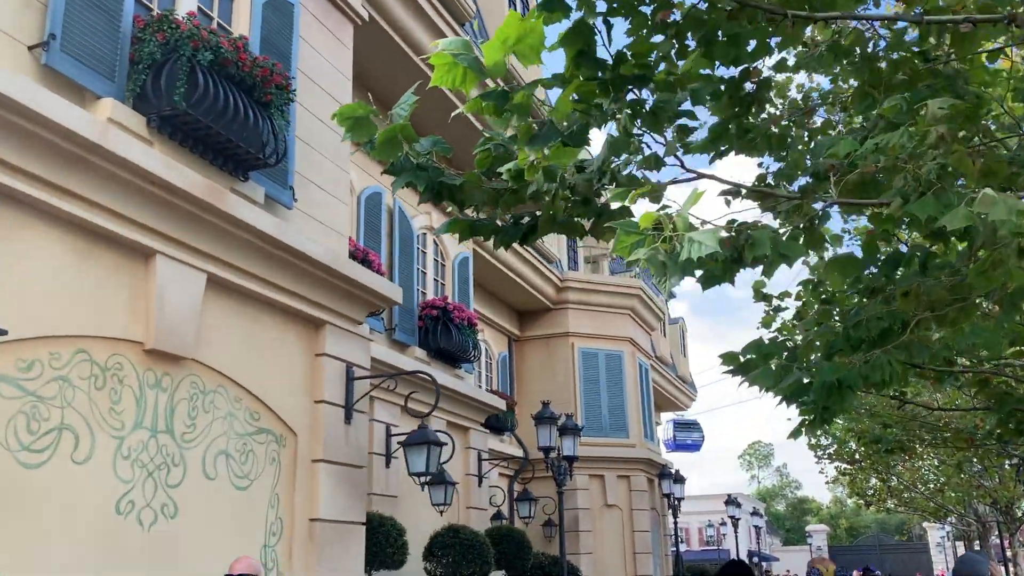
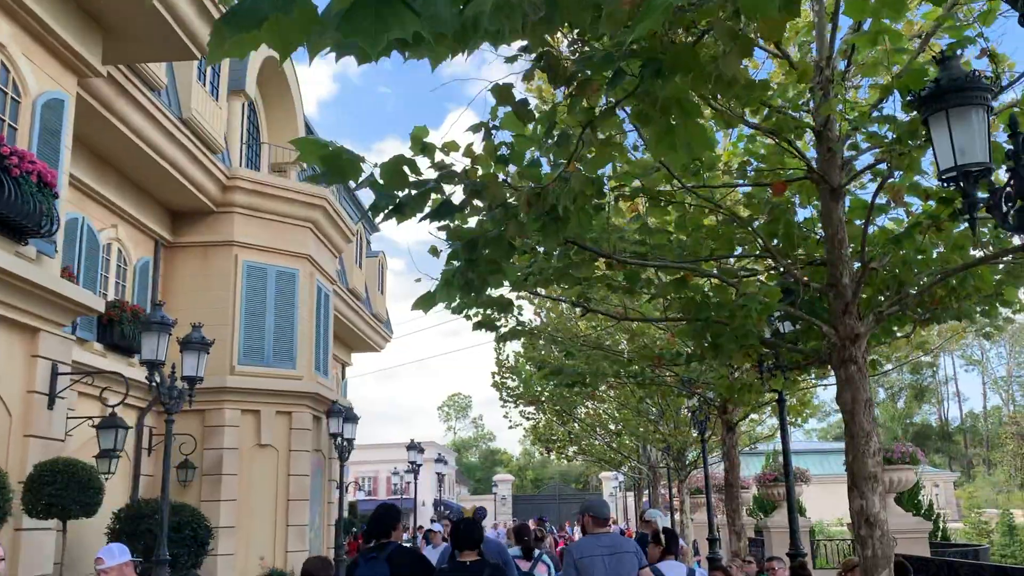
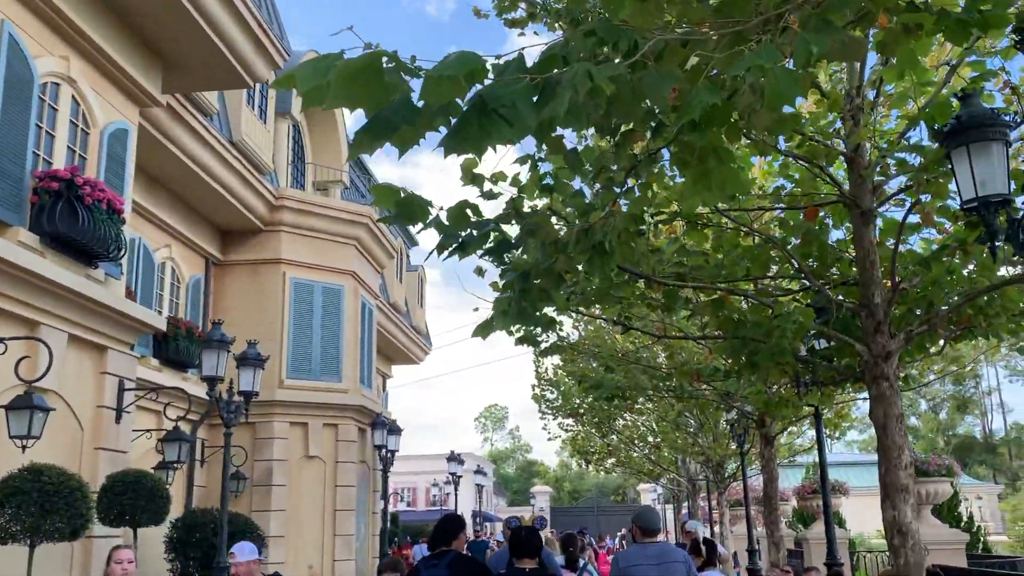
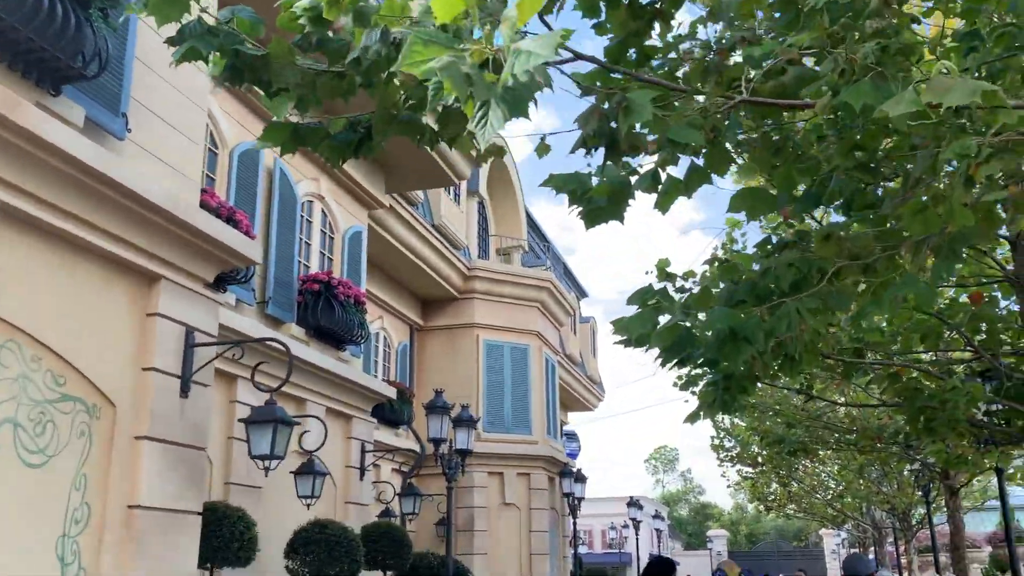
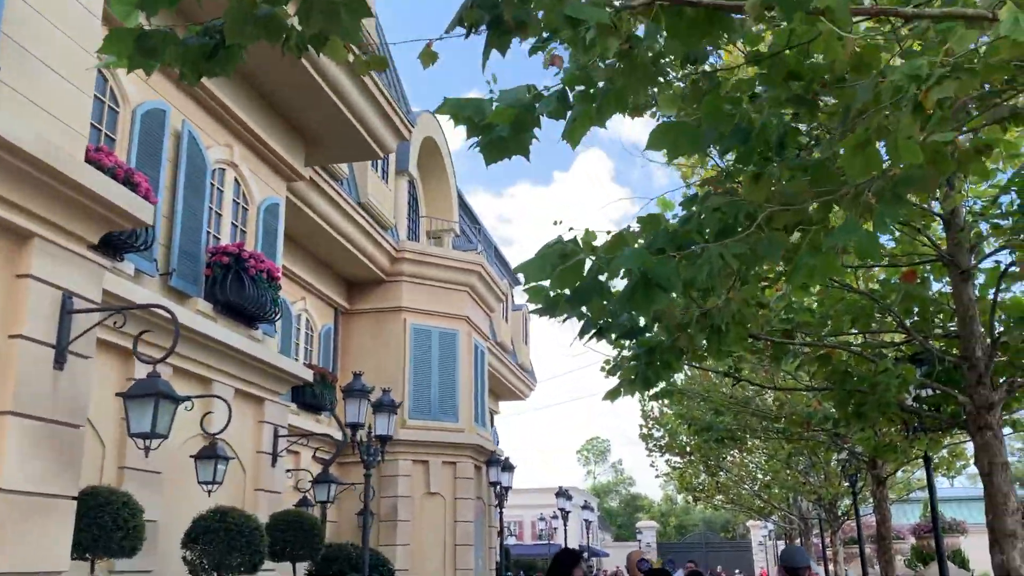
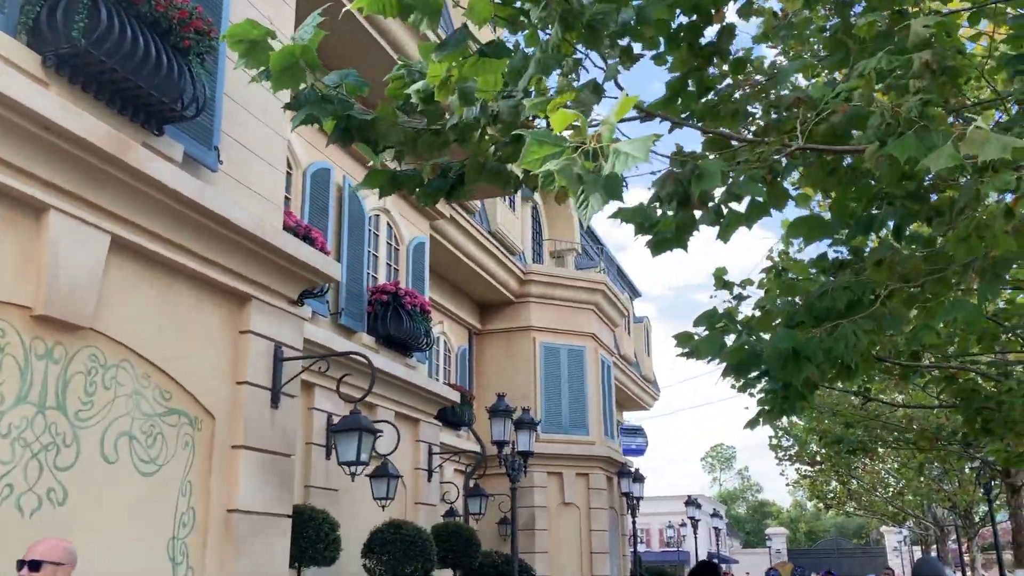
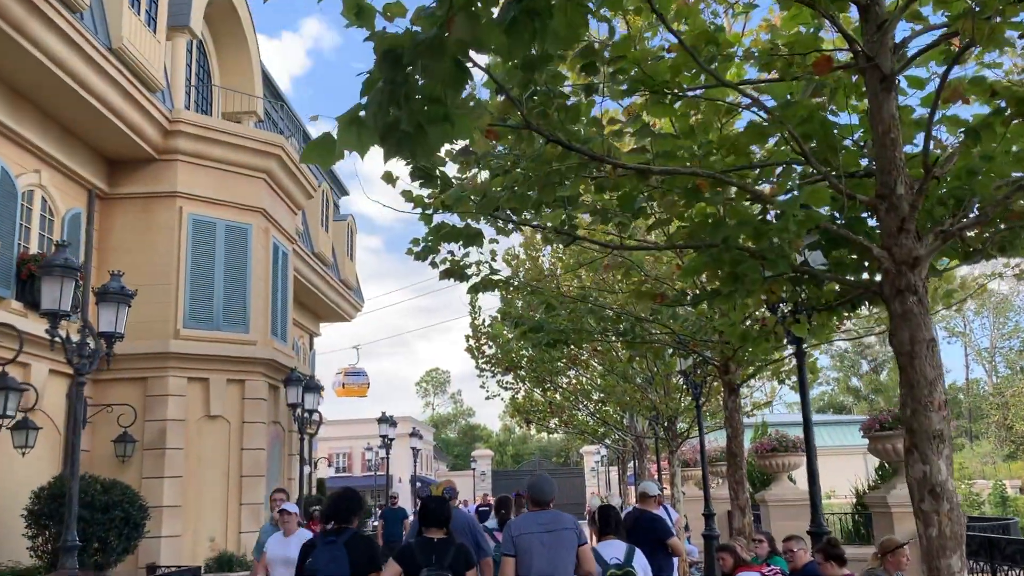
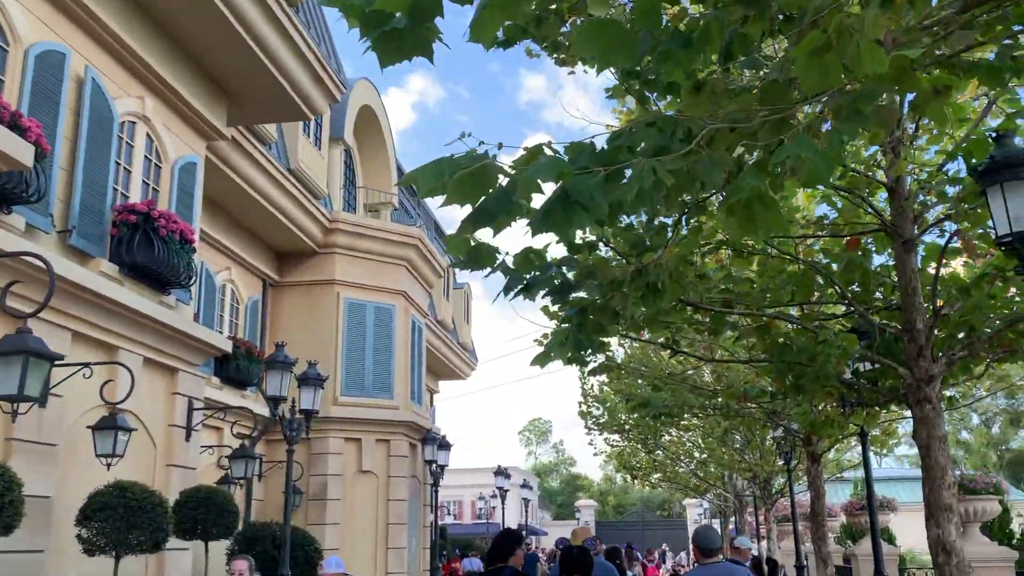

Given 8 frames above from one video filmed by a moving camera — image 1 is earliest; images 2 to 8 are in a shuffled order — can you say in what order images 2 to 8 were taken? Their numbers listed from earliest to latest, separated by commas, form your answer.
6, 4, 5, 8, 3, 2, 7
